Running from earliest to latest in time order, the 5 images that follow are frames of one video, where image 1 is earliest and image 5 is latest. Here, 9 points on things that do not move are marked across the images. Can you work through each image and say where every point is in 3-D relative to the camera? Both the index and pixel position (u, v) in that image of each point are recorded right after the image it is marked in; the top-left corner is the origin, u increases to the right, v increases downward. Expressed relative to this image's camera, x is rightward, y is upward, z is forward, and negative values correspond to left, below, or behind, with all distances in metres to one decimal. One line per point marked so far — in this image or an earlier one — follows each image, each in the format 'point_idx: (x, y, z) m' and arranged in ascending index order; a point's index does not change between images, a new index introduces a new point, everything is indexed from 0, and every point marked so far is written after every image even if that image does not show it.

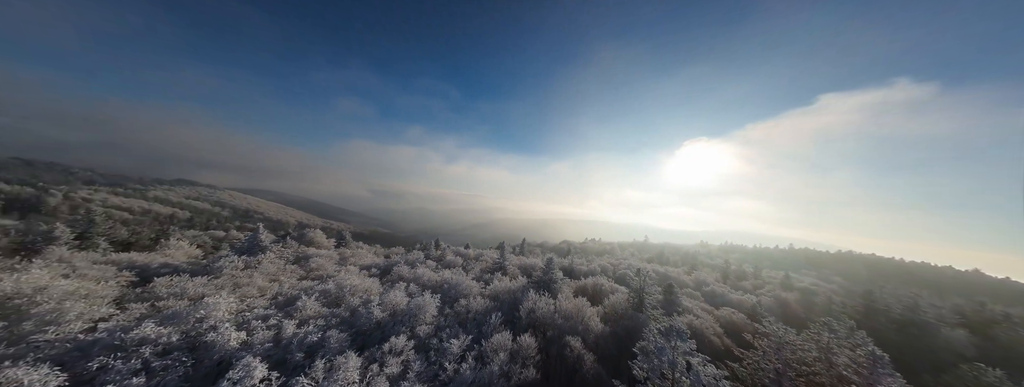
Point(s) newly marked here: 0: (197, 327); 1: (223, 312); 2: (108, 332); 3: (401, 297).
0: (-20.8, -8.8, +16.5) m
1: (-21.2, -8.6, +18.3) m
2: (-25.1, -8.8, +15.4) m
3: (-8.6, -8.1, +19.5) m
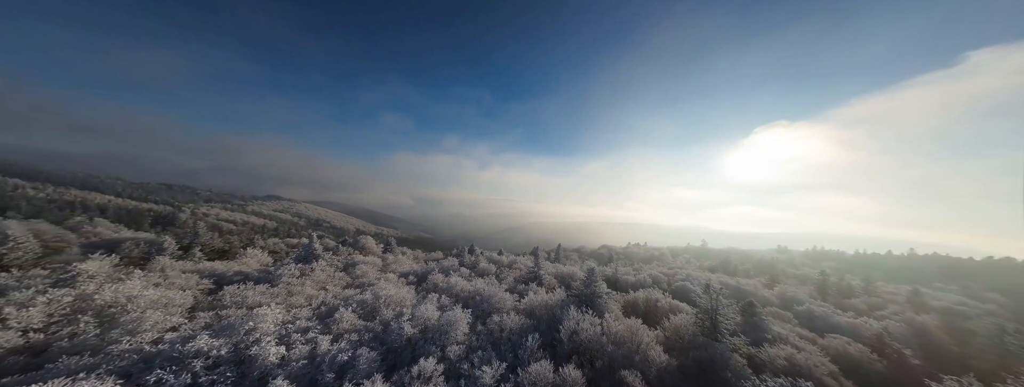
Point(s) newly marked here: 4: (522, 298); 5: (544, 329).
0: (-18.3, -10.0, +17.1) m
1: (-18.5, -9.8, +18.9) m
2: (-22.7, -10.2, +16.5) m
3: (-5.9, -8.7, +18.6) m
4: (+0.8, -8.4, +19.9) m
5: (+1.9, -7.8, +14.4) m
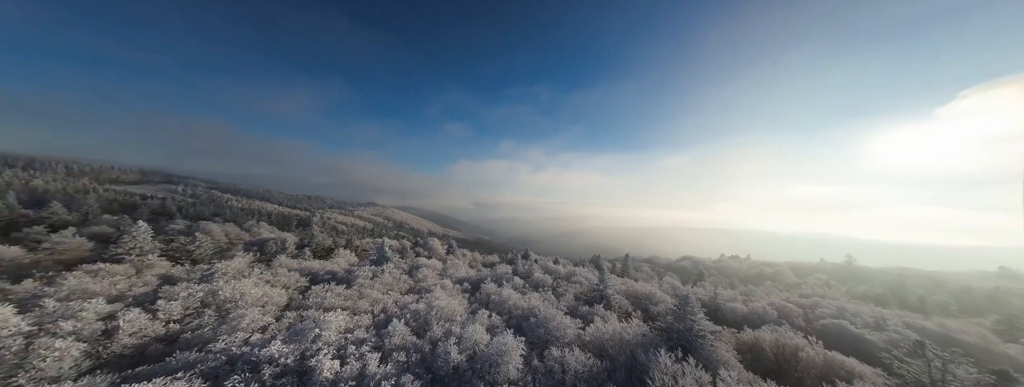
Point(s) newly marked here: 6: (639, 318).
0: (-14.3, -10.9, +17.6) m
1: (-14.1, -10.7, +19.4) m
2: (-18.7, -11.2, +17.9) m
3: (-1.9, -9.2, +16.5) m
4: (+4.9, -8.6, +16.3) m
5: (+4.8, -8.0, +10.8) m
6: (+9.4, -8.9, +18.8) m
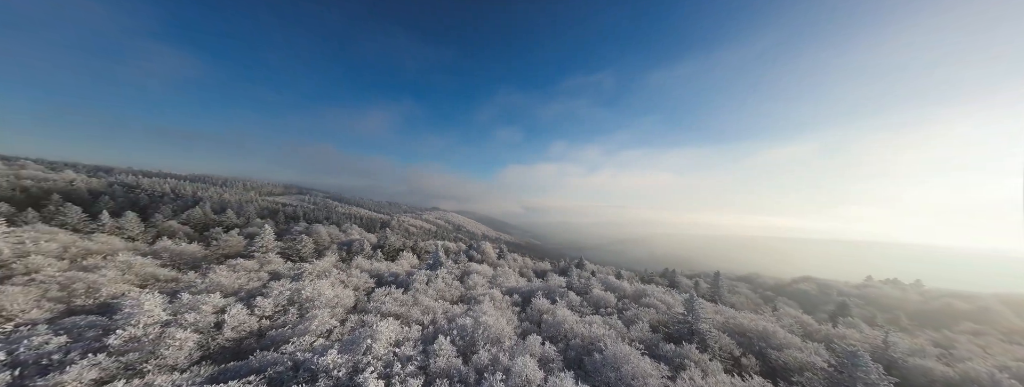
0: (-10.5, -11.6, +17.3) m
1: (-10.0, -11.4, +19.1) m
2: (-14.8, -12.0, +18.5) m
3: (+1.4, -9.5, +13.8) m
4: (+8.0, -8.8, +12.3) m
5: (+6.8, -8.0, +7.0) m
6: (+12.9, -9.0, +13.8) m
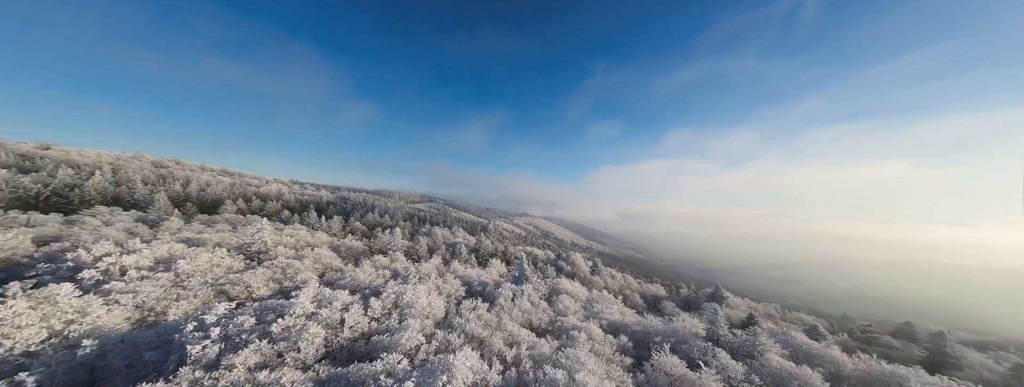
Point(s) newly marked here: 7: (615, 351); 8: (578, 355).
0: (-4.4, -12.3, +14.6) m
1: (-3.4, -12.2, +16.1) m
2: (-8.1, -13.0, +17.2) m
3: (+5.5, -9.8, +7.4) m
4: (+11.2, -8.8, +3.8) m
5: (+8.2, -8.0, -0.8) m
6: (+16.3, -8.8, +3.5) m
7: (+8.0, -12.8, +20.3) m
8: (+4.5, -12.2, +18.4) m
